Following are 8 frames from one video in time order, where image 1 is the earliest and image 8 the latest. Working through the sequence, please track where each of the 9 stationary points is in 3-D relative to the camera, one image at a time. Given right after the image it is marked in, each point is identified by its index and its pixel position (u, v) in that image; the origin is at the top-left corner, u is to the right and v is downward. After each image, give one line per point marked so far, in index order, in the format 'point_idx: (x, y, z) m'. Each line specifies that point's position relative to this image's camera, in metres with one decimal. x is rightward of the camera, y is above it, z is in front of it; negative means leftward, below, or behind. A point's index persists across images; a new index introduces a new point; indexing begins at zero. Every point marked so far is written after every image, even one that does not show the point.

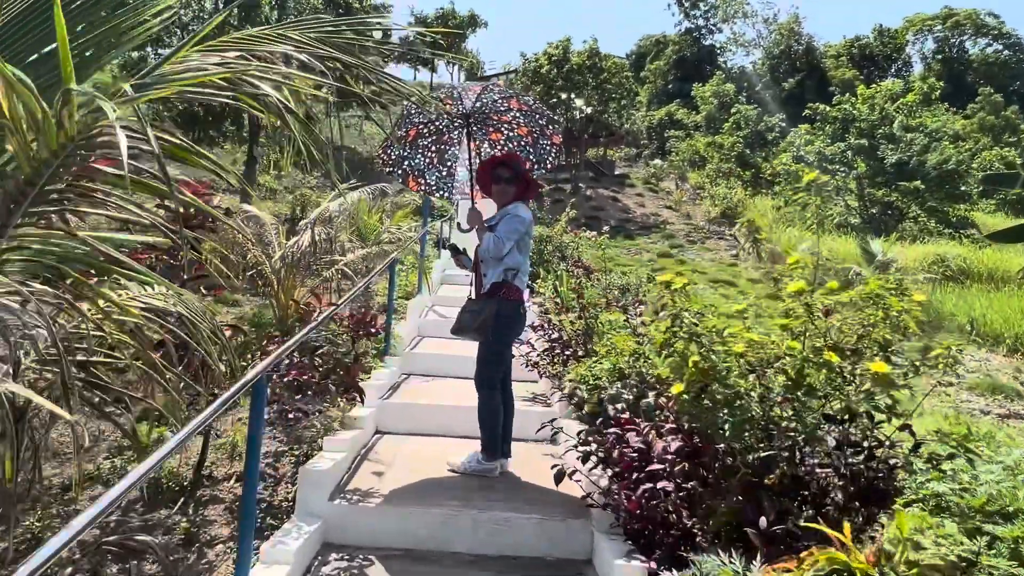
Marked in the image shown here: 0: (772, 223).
0: (+6.8, +1.7, +18.1) m
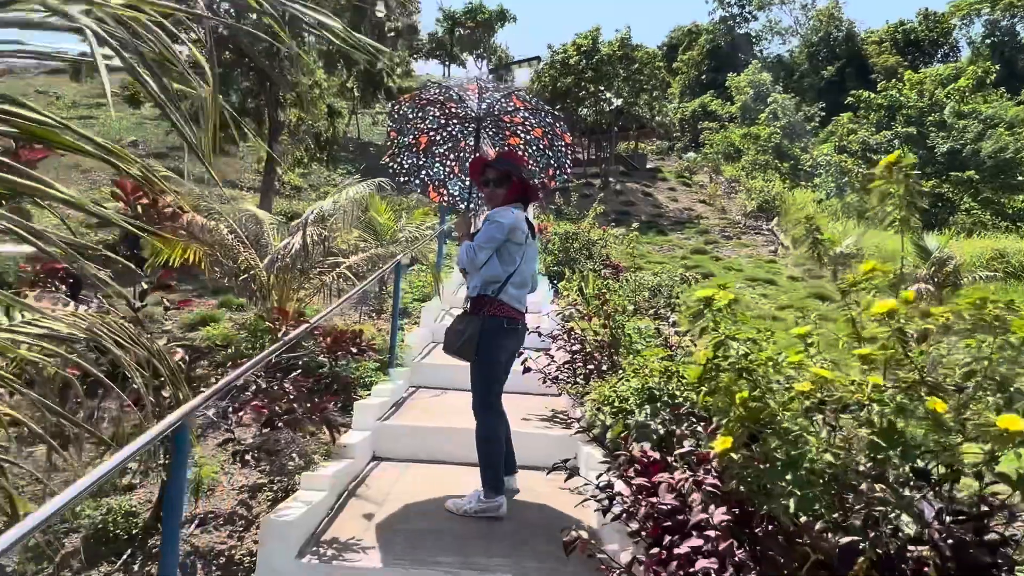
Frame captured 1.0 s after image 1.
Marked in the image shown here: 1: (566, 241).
0: (+7.5, +1.8, +17.1) m
1: (+0.8, +0.7, +10.7) m
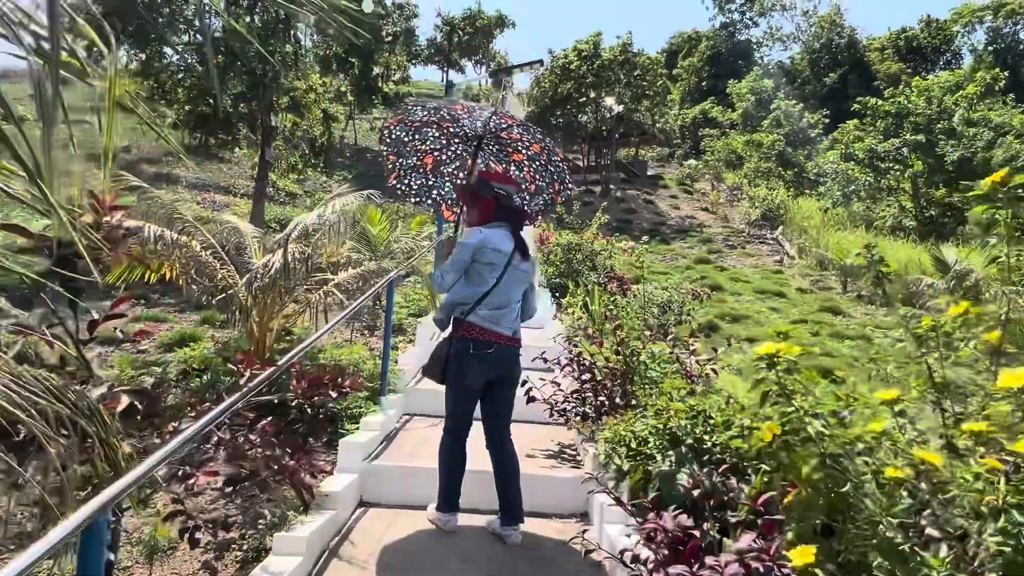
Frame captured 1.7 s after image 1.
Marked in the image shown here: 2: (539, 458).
0: (+7.5, +1.5, +16.7) m
1: (+0.9, +0.6, +10.2) m
2: (+0.2, -1.1, +4.4) m
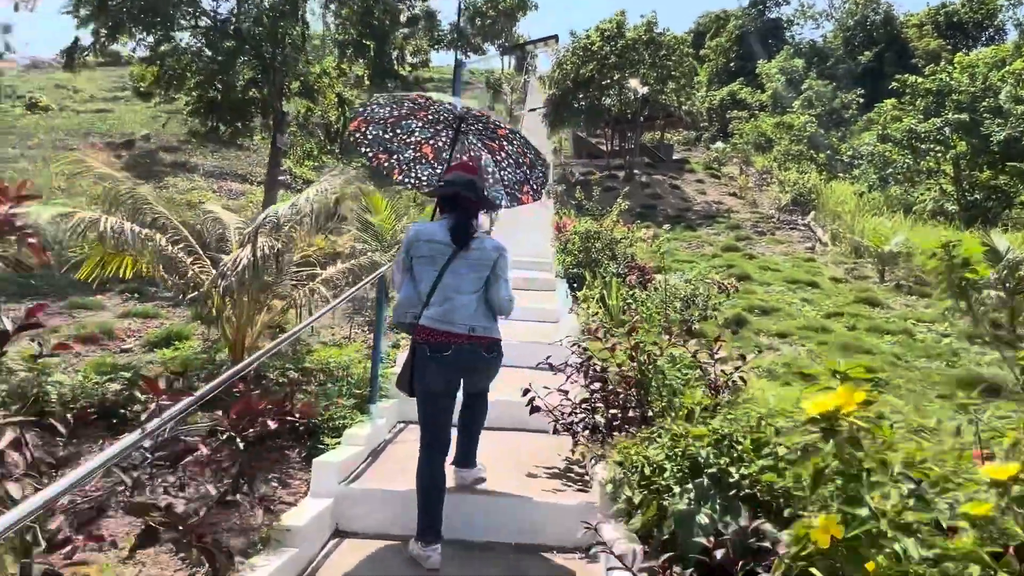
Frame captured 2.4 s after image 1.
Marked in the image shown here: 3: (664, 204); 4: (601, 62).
0: (+7.9, +1.8, +15.9) m
1: (+1.1, +0.7, +9.7) m
2: (+0.2, -1.1, +3.9) m
3: (+4.3, +2.4, +19.3) m
4: (+2.5, +6.4, +19.5) m
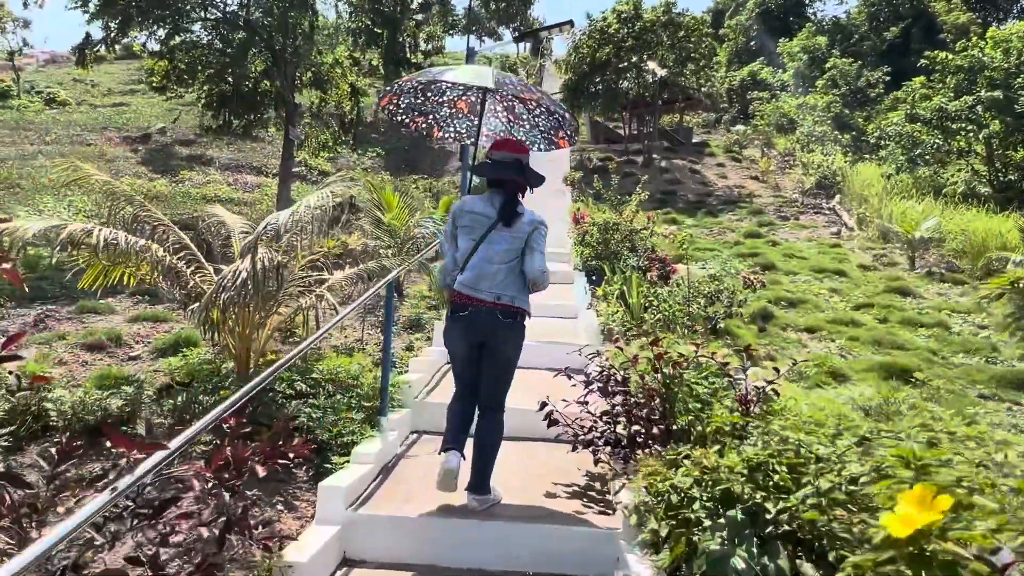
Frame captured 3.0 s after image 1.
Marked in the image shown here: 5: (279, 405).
0: (+8.3, +2.1, +15.4) m
1: (+1.3, +0.8, +9.4) m
2: (+0.3, -1.1, +3.7) m
3: (+4.8, +2.7, +18.9) m
4: (+3.0, +6.8, +19.0) m
5: (-1.5, -0.7, +4.3) m
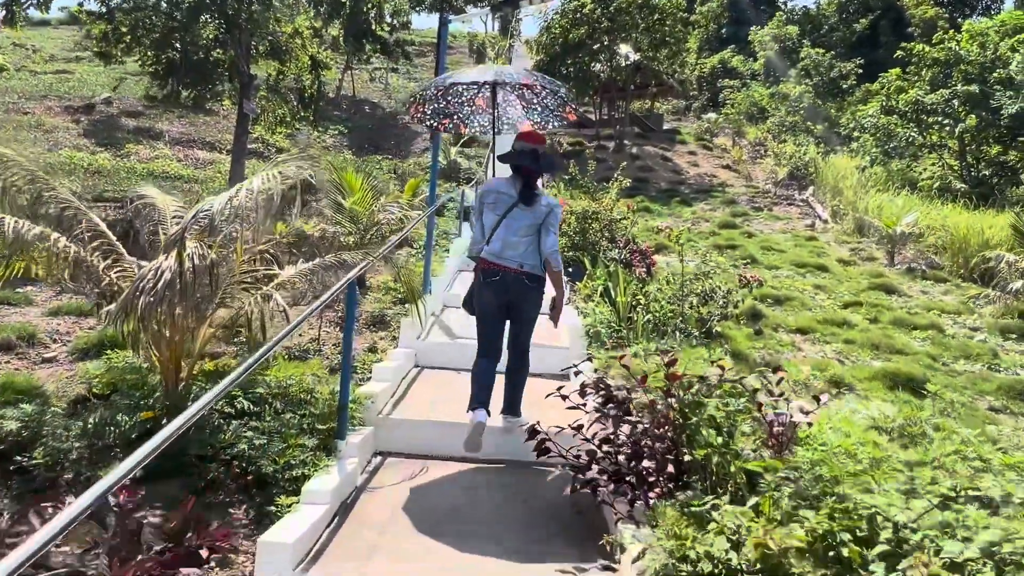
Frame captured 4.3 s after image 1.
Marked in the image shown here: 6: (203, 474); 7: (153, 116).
0: (+7.6, +2.2, +15.1) m
1: (+0.9, +0.9, +8.8) m
2: (+0.2, -1.2, +3.1) m
3: (+3.9, +3.0, +18.5) m
4: (+2.2, +7.1, +18.4) m
5: (-1.6, -0.7, +3.6) m
6: (-1.6, -1.0, +3.5) m
7: (-10.3, +4.9, +19.6) m
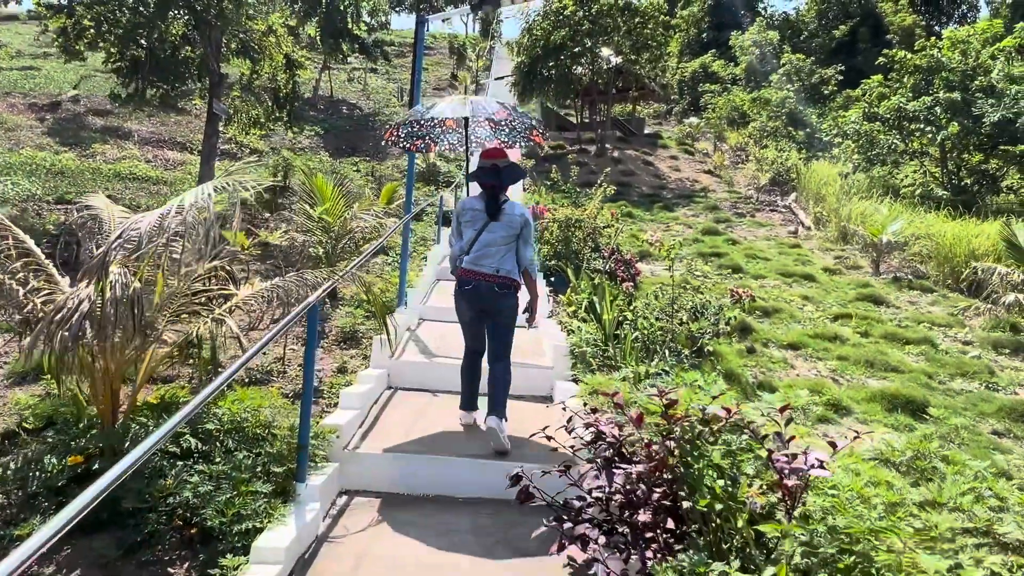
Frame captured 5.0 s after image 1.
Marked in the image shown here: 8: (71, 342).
0: (+7.2, +2.0, +15.0) m
1: (+0.7, +0.7, +8.5) m
2: (+0.1, -1.3, +2.7) m
3: (+3.4, +2.8, +18.2) m
4: (+1.7, +6.9, +18.1) m
5: (-1.7, -0.8, +3.2) m
6: (-1.7, -1.1, +3.1) m
7: (-10.8, +4.8, +18.9) m
8: (-2.1, -0.1, +3.6) m
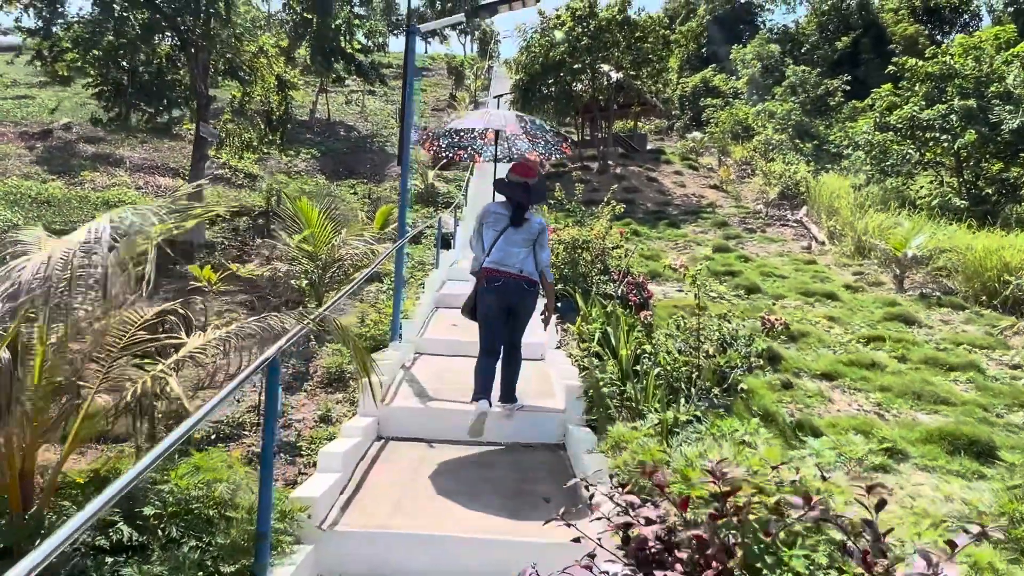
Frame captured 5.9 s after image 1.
0: (+7.2, +1.7, +14.4) m
1: (+0.7, +0.4, +7.9) m
2: (+0.2, -1.4, +2.1) m
3: (+3.4, +2.3, +17.7) m
4: (+1.6, +6.3, +17.6) m
5: (-1.6, -1.1, +2.6) m
6: (-1.6, -1.3, +2.5) m
7: (-10.8, +4.0, +18.5) m
8: (-2.1, -0.4, +3.0) m
